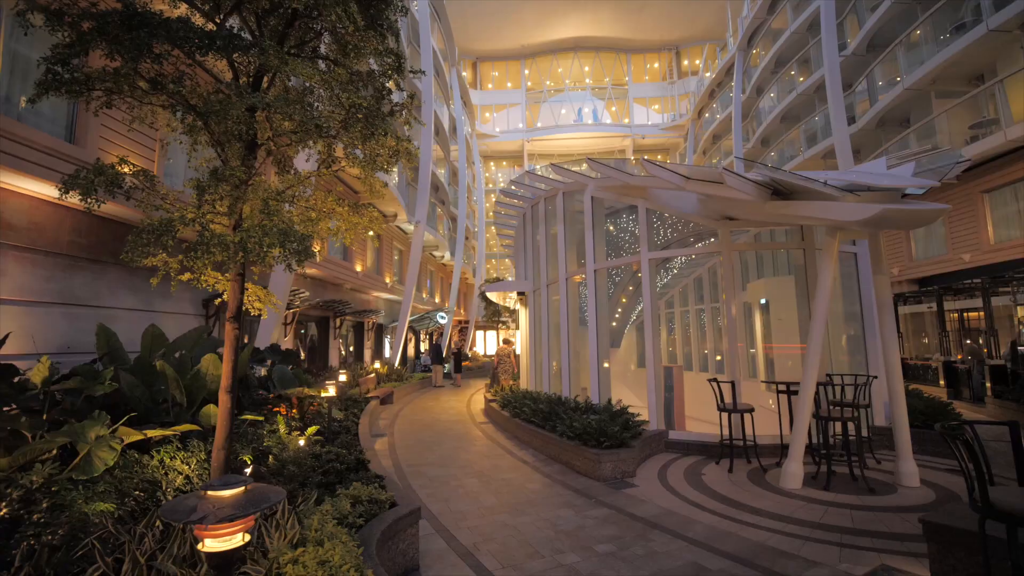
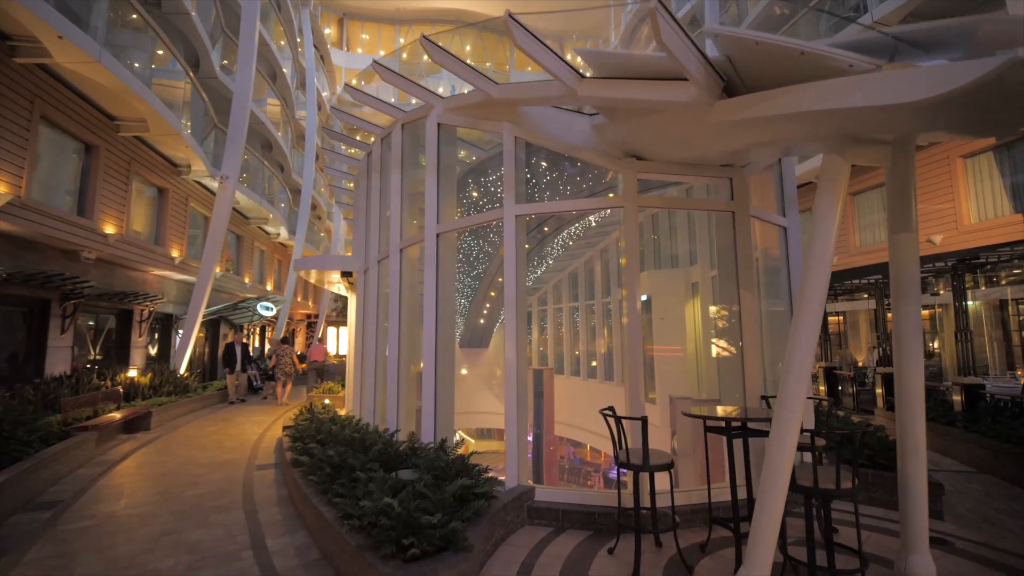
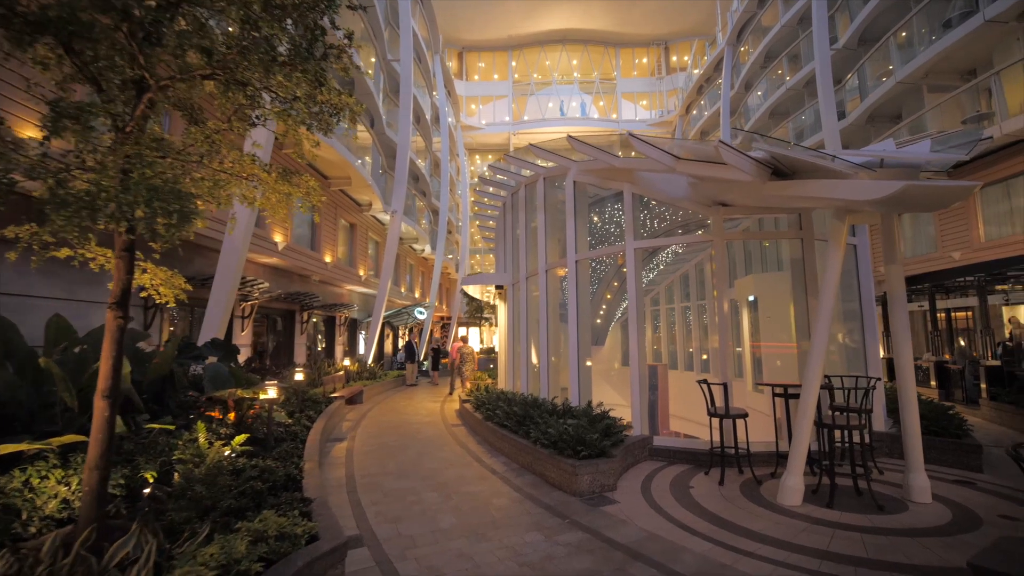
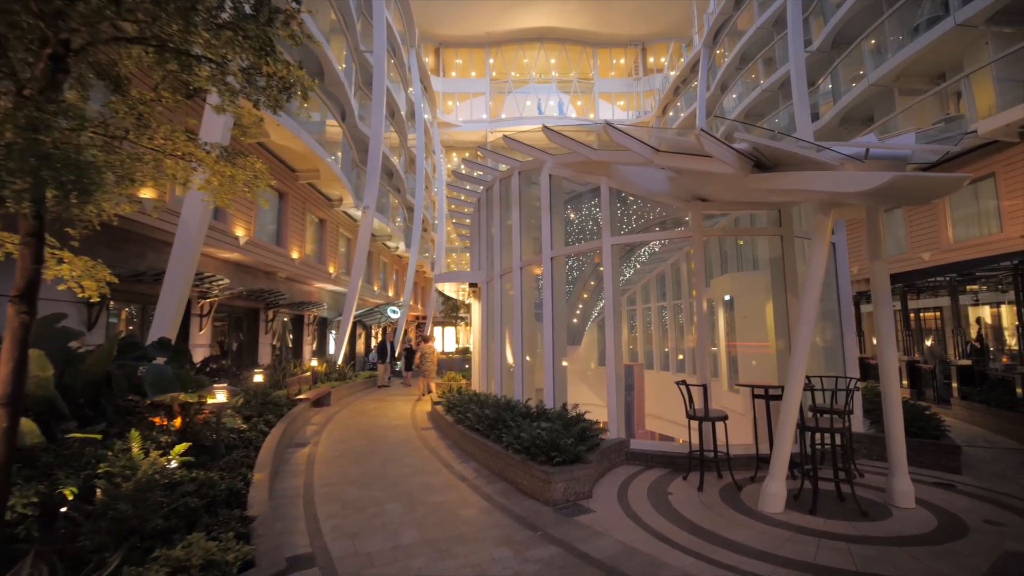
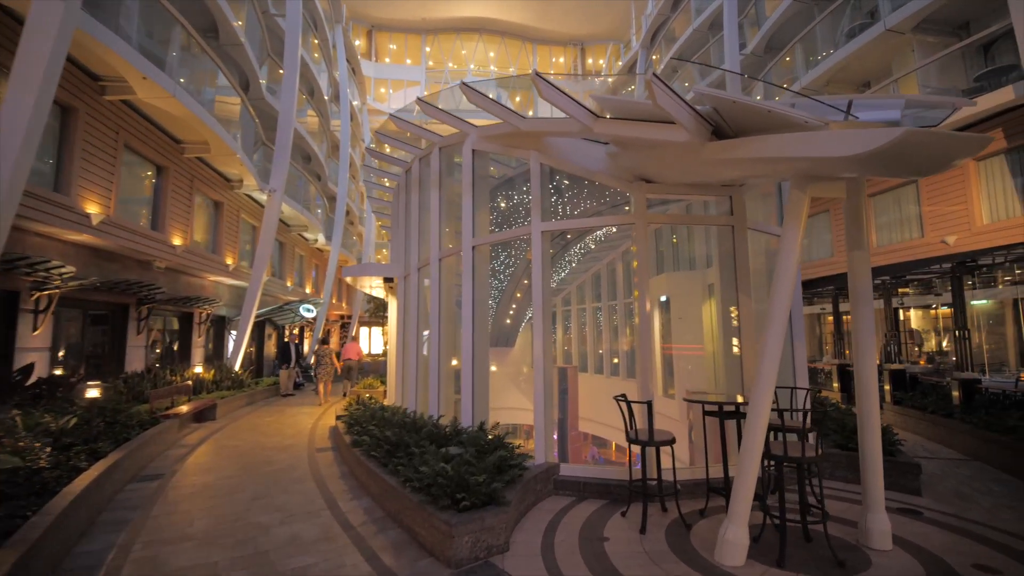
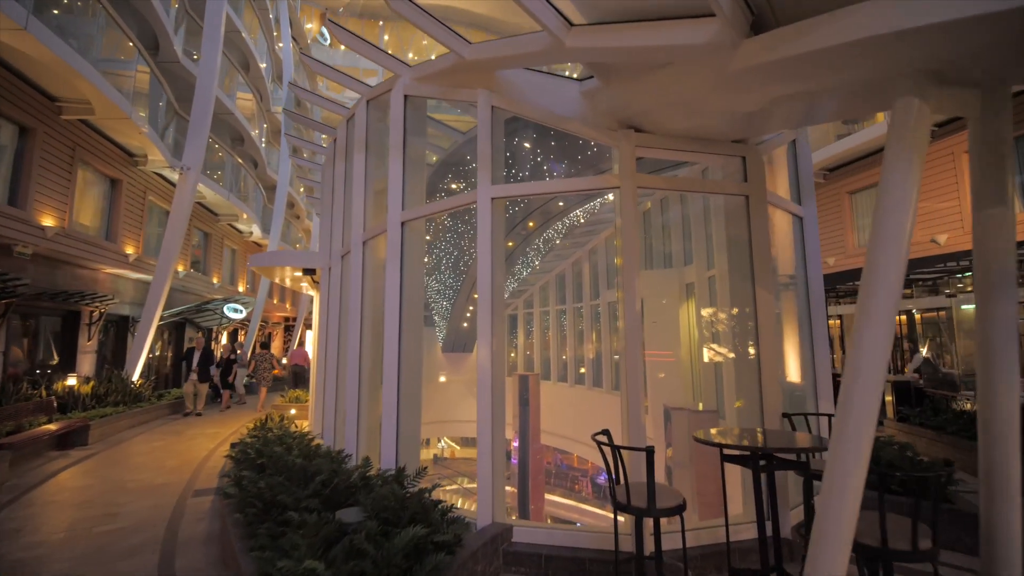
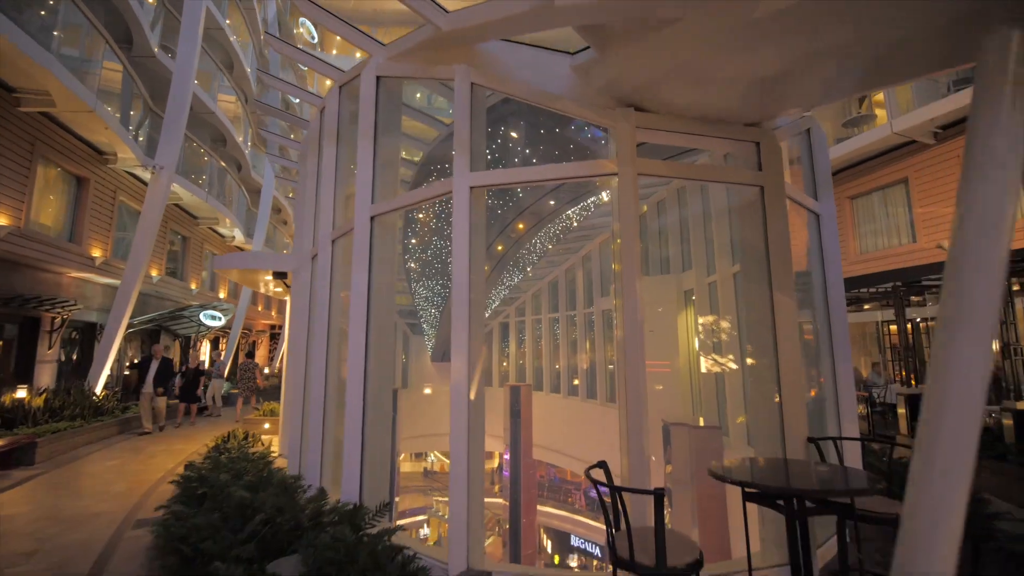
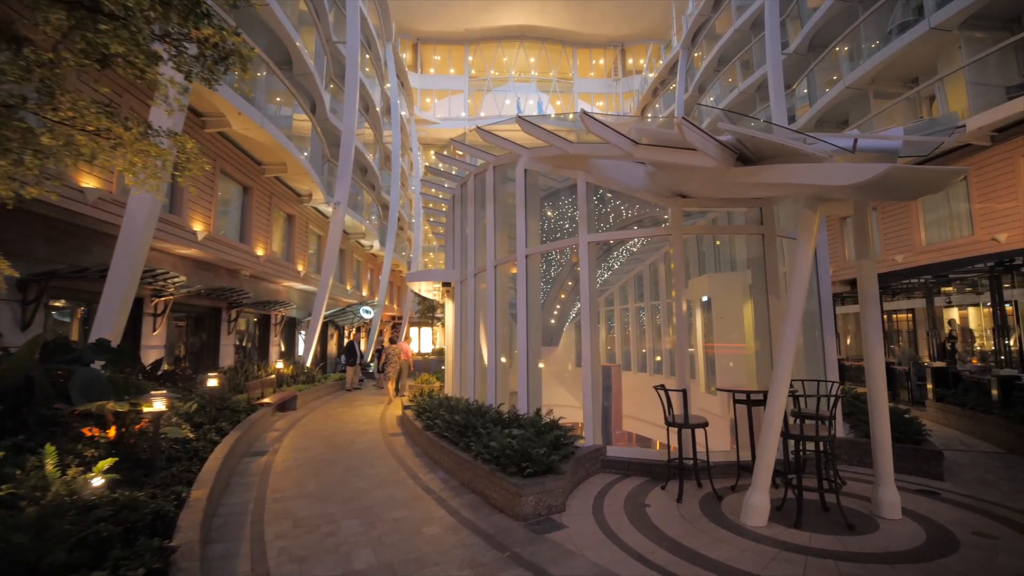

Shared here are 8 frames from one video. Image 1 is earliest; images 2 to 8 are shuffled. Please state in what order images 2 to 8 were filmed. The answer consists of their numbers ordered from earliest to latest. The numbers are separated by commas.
3, 4, 8, 5, 2, 6, 7
